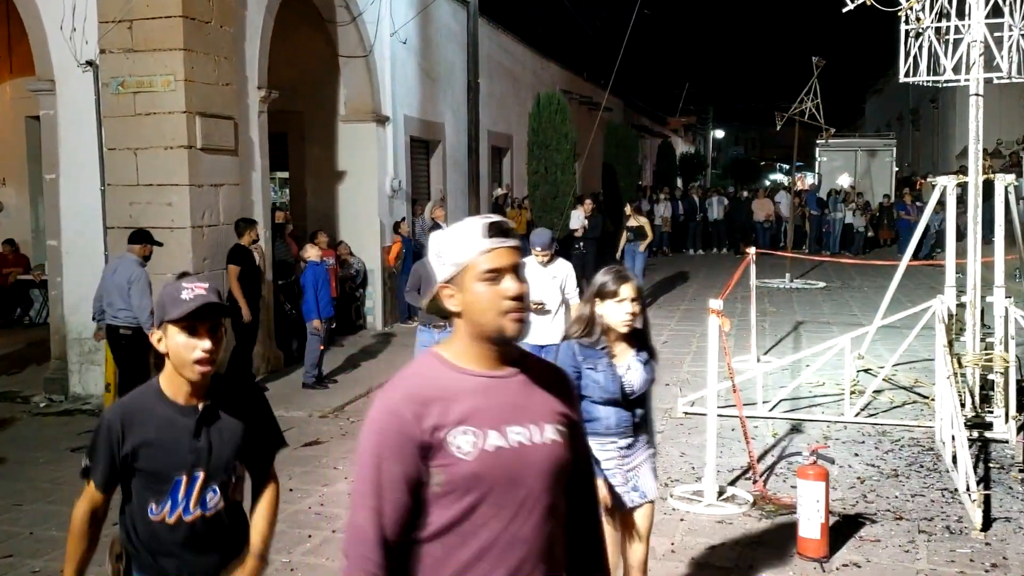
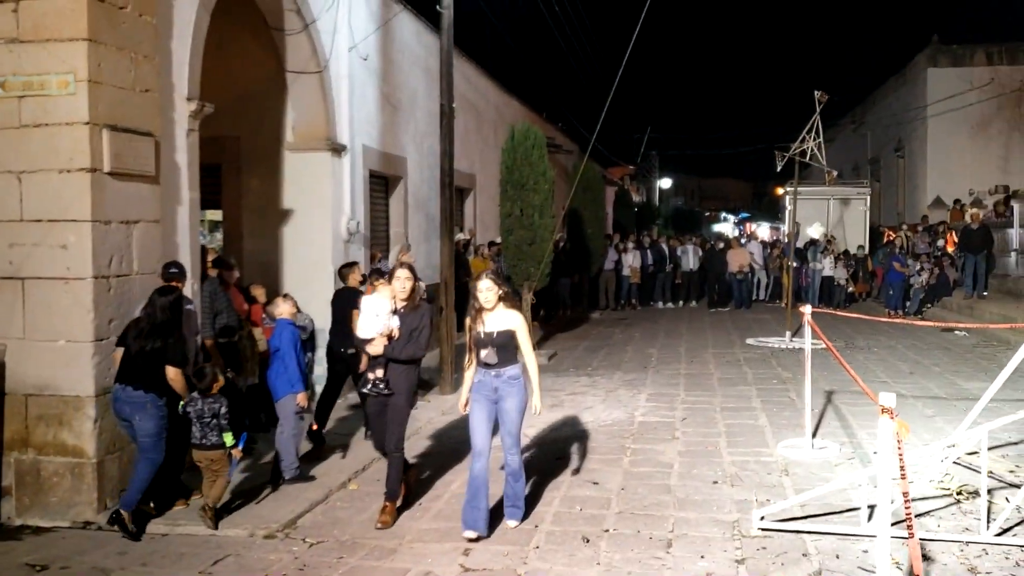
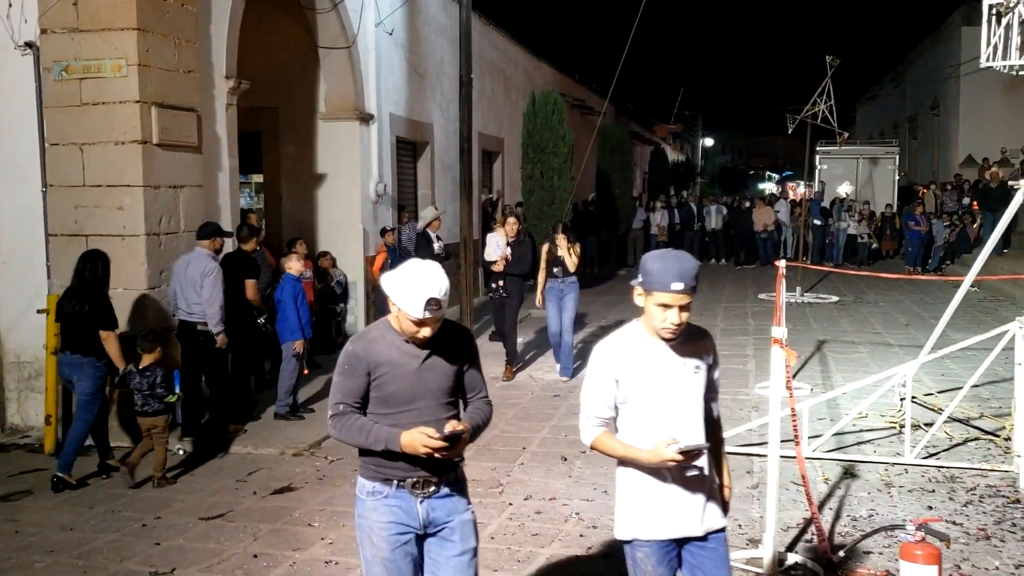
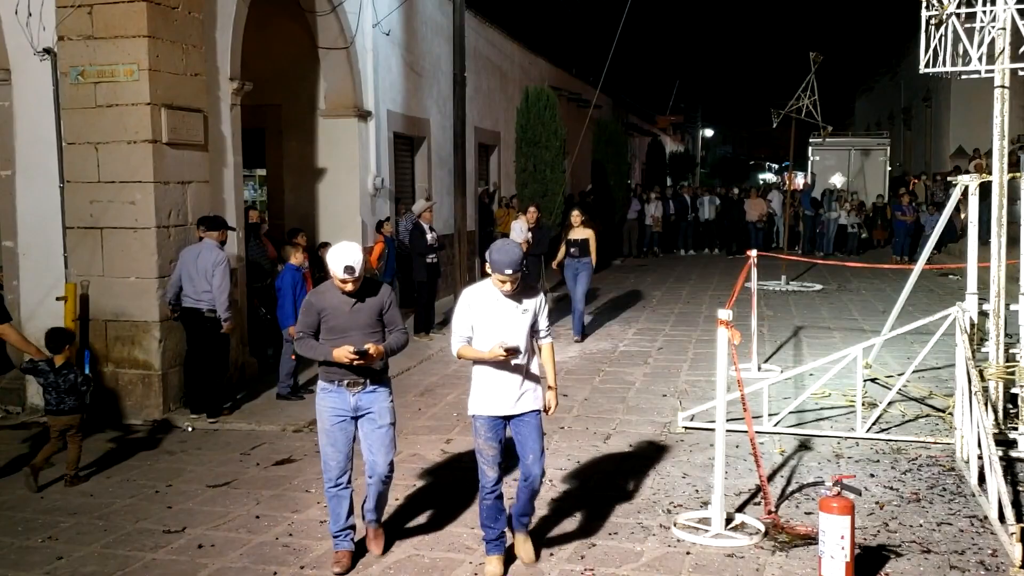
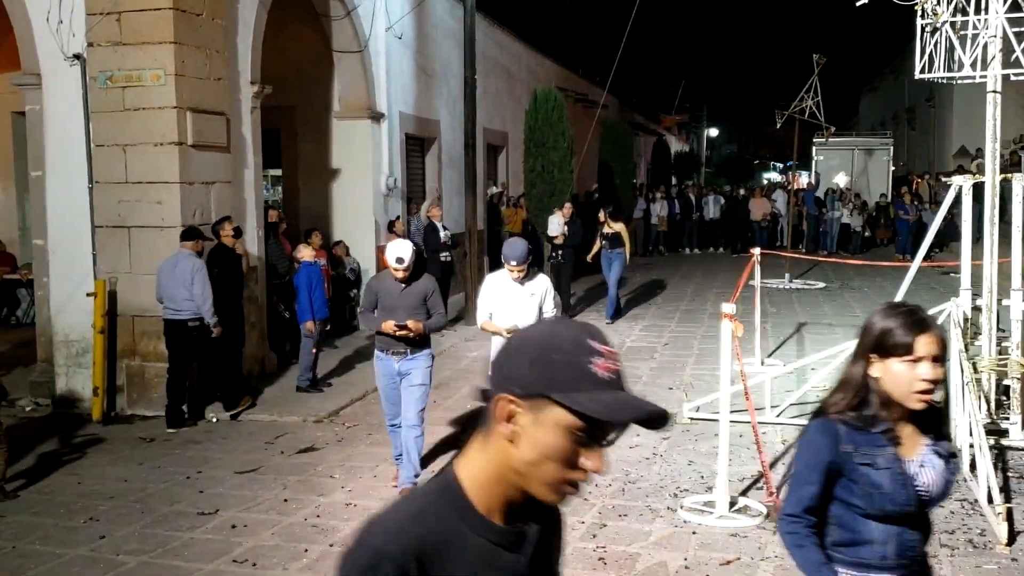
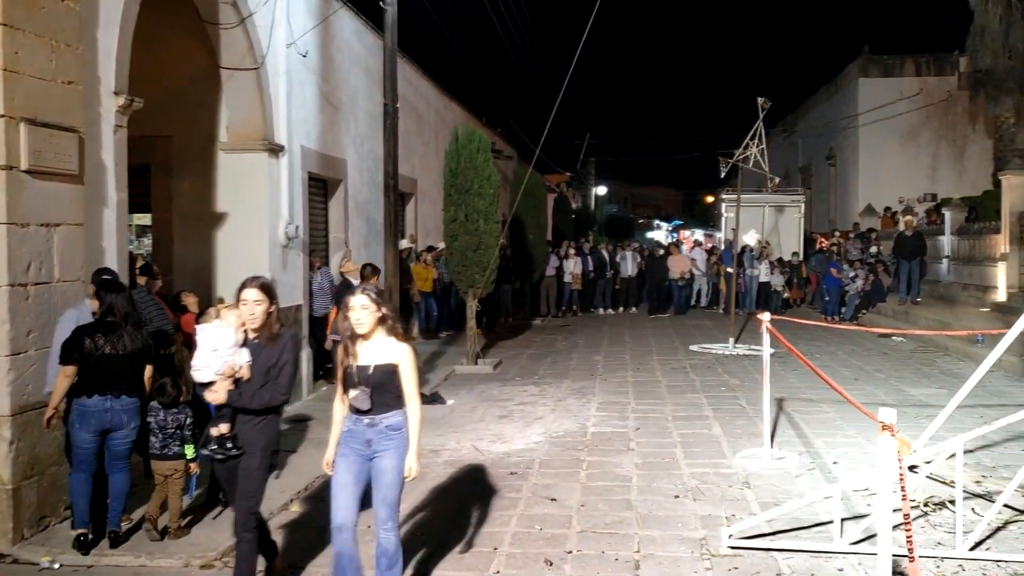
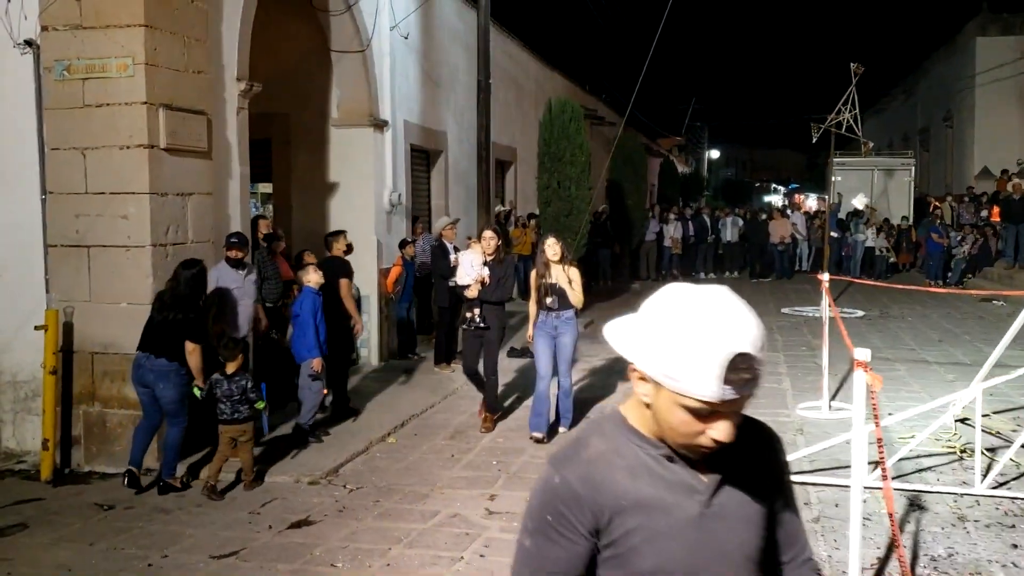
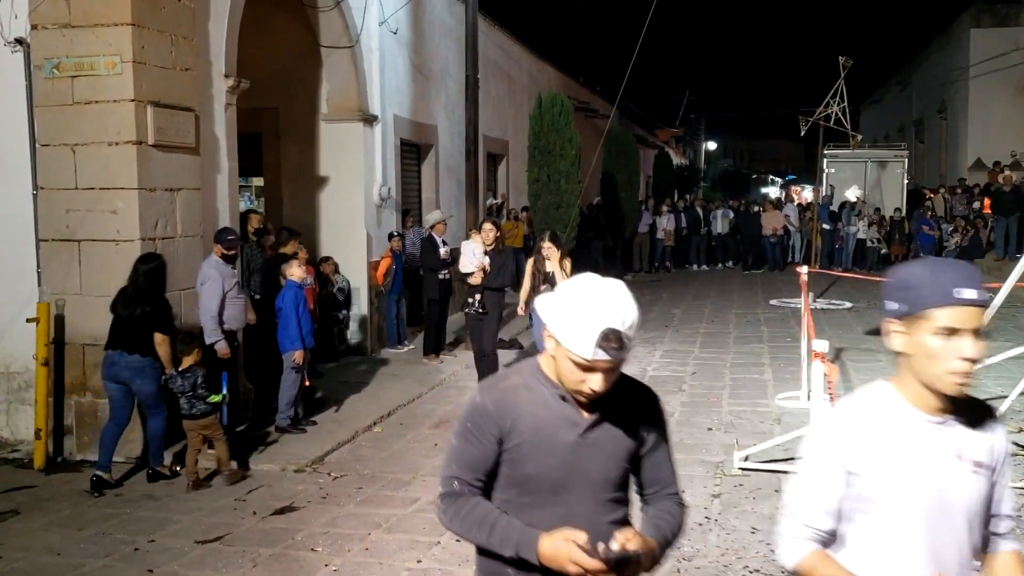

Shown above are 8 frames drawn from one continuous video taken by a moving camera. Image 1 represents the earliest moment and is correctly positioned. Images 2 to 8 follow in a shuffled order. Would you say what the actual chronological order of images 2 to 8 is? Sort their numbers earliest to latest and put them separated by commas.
5, 4, 3, 8, 7, 2, 6
